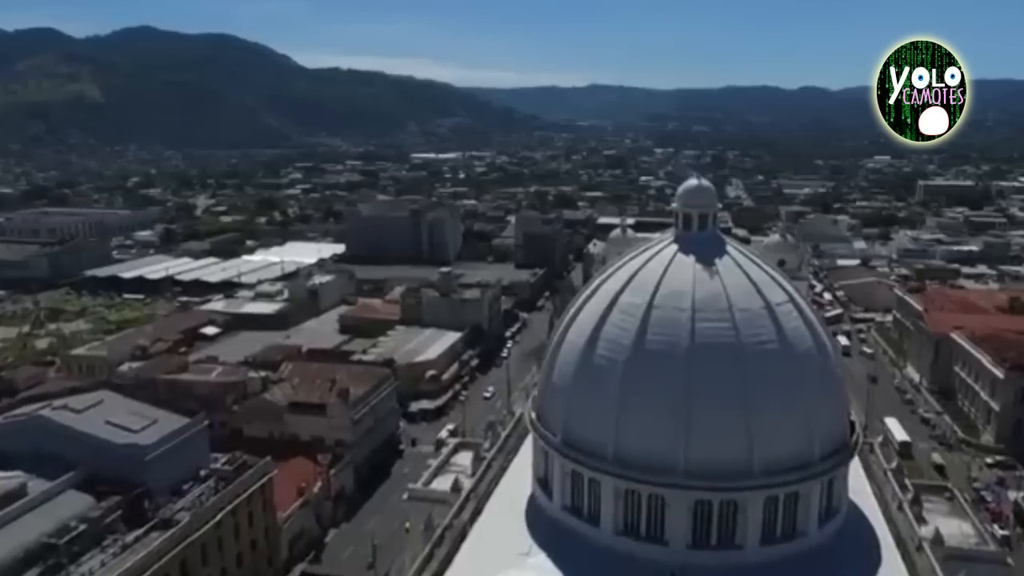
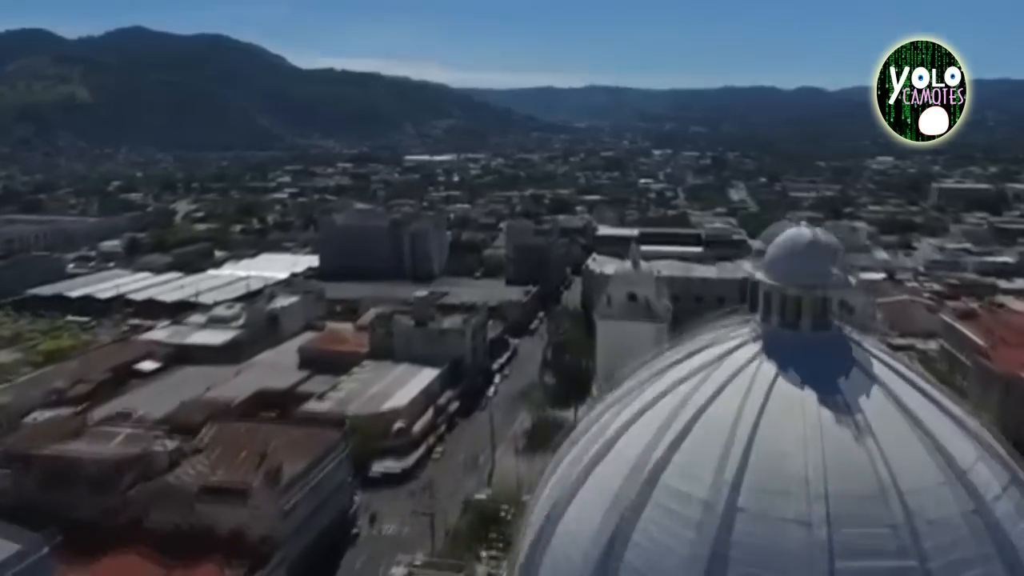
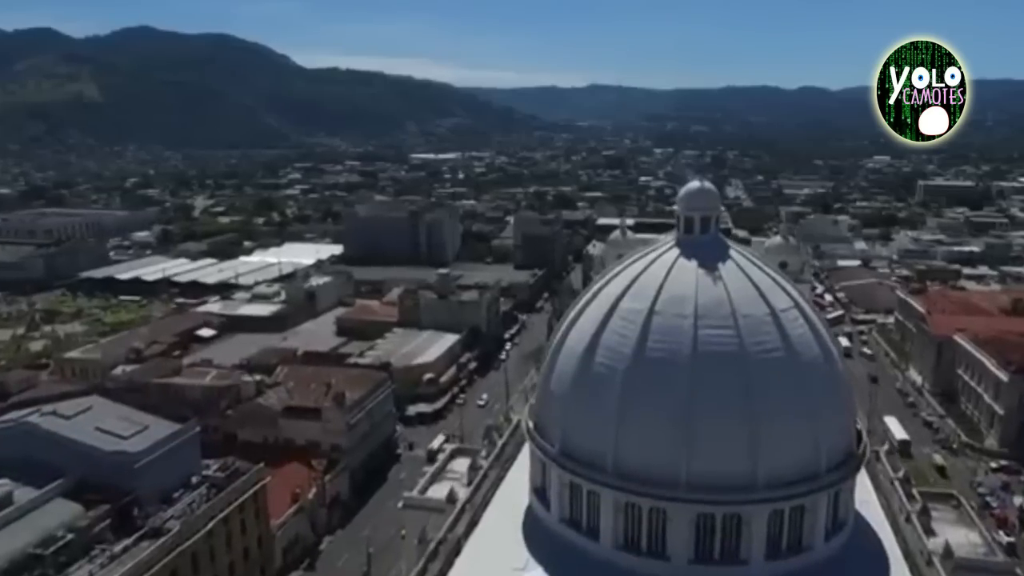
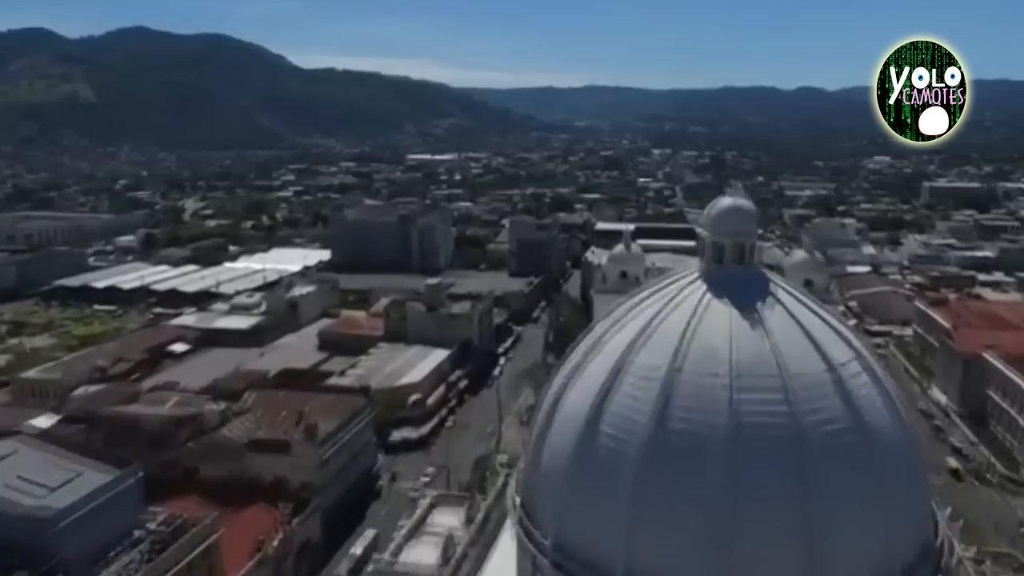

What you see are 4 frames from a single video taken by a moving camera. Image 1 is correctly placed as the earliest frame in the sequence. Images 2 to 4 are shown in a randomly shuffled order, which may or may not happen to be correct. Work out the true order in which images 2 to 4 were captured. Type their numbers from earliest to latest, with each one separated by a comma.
3, 4, 2
